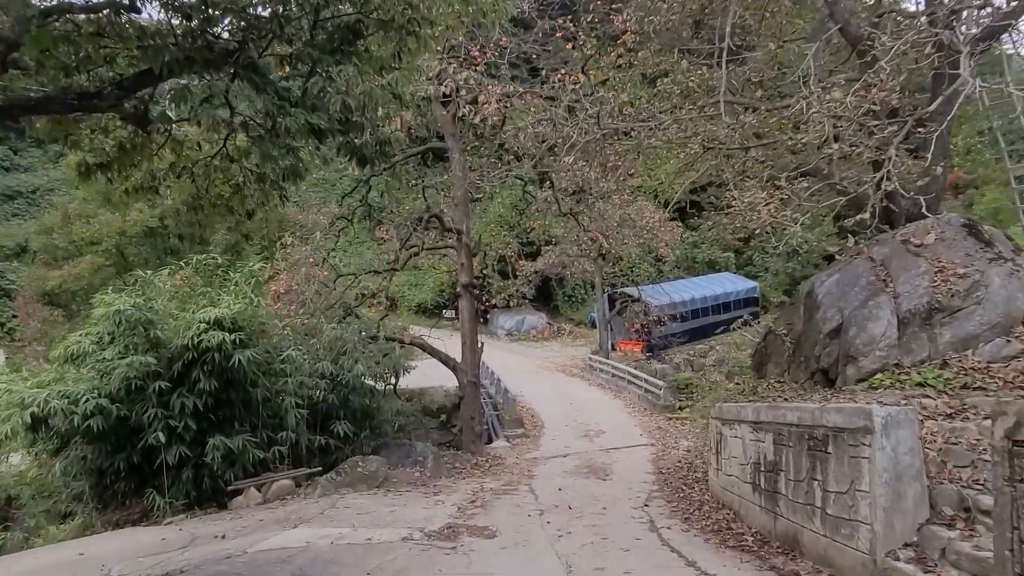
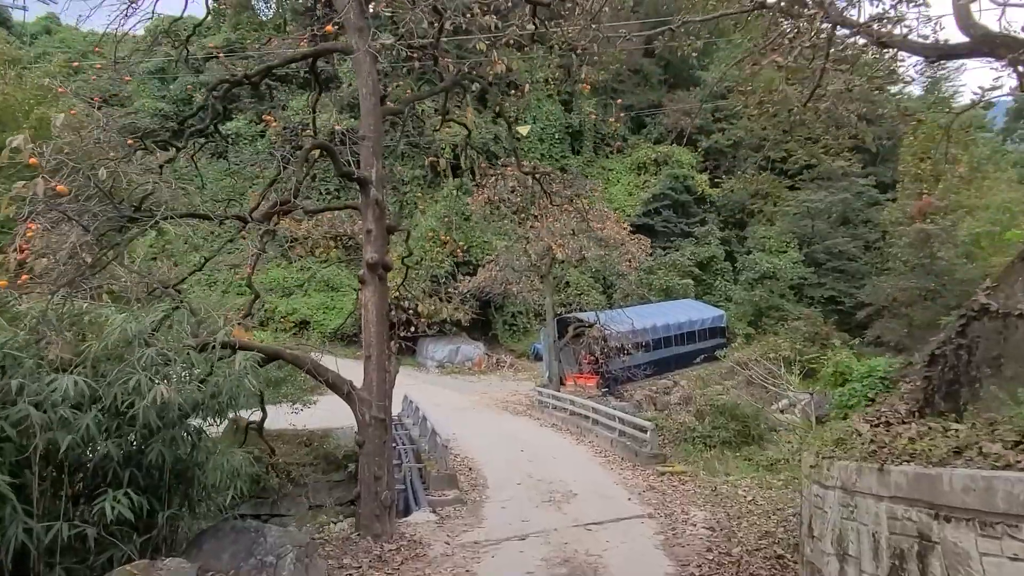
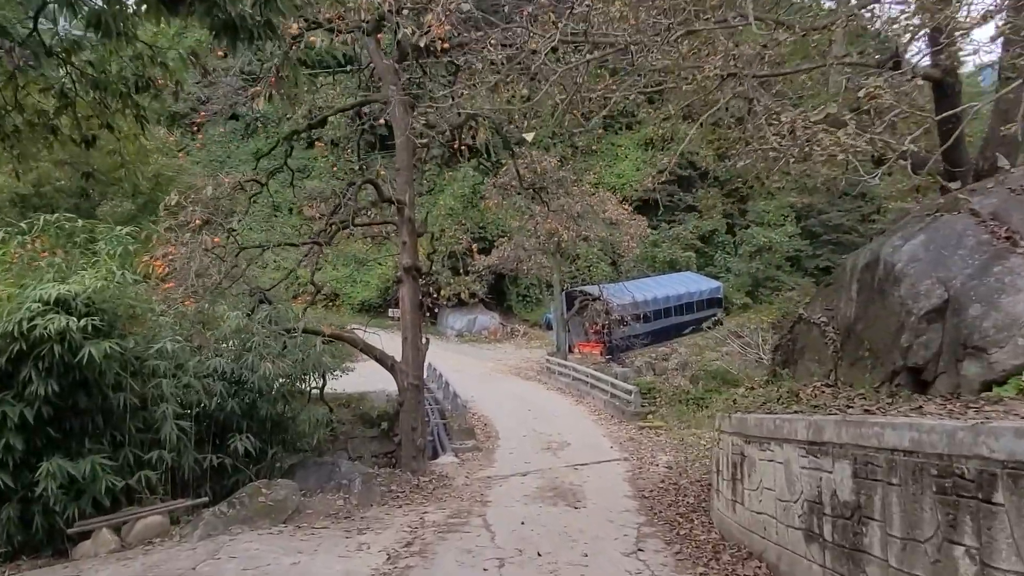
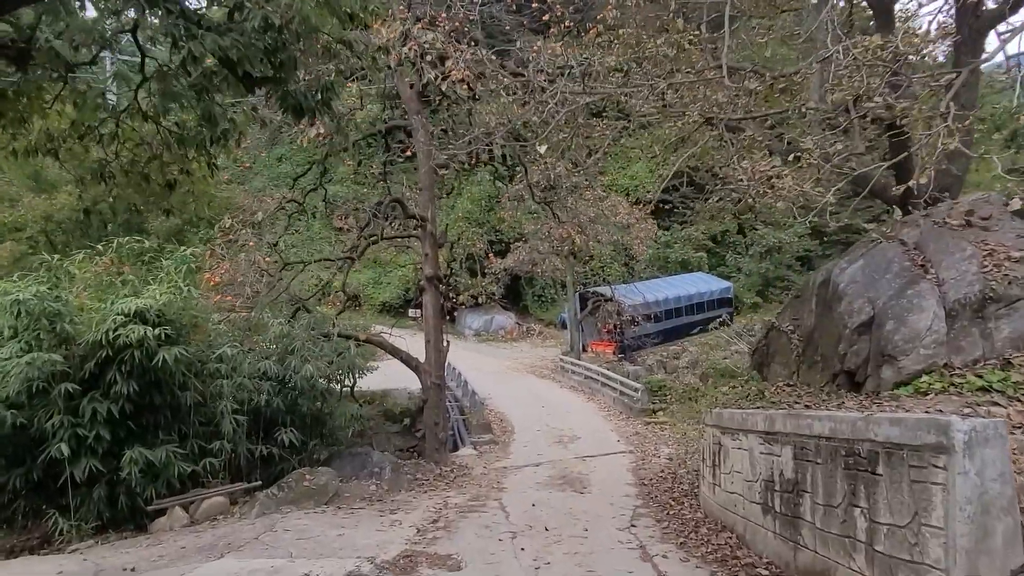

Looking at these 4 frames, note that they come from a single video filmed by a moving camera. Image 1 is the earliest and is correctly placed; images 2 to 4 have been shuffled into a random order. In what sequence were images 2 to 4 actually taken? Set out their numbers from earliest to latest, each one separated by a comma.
4, 3, 2
